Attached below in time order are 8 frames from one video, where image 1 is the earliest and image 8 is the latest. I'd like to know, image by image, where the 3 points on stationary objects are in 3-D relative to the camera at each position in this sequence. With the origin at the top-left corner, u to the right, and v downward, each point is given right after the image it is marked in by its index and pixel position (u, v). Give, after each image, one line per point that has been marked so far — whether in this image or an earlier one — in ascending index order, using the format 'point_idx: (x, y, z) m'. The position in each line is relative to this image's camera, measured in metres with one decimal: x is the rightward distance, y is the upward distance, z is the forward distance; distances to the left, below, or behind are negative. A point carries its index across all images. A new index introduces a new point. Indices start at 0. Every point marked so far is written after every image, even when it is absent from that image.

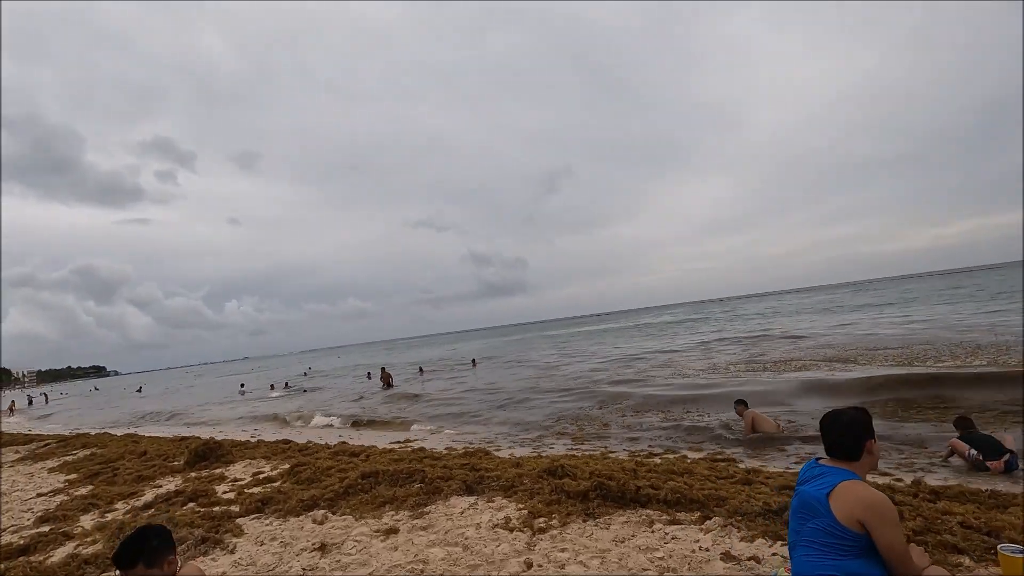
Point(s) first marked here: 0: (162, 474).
0: (-6.5, -3.5, +10.0) m
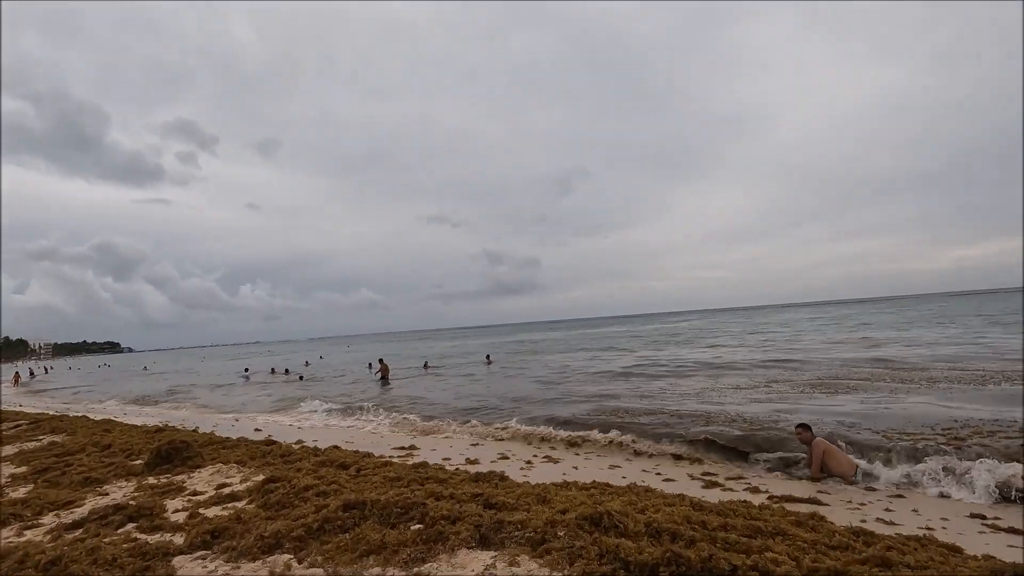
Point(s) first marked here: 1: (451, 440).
0: (-6.2, -3.0, +8.4) m
1: (-1.4, -3.5, +11.7) m
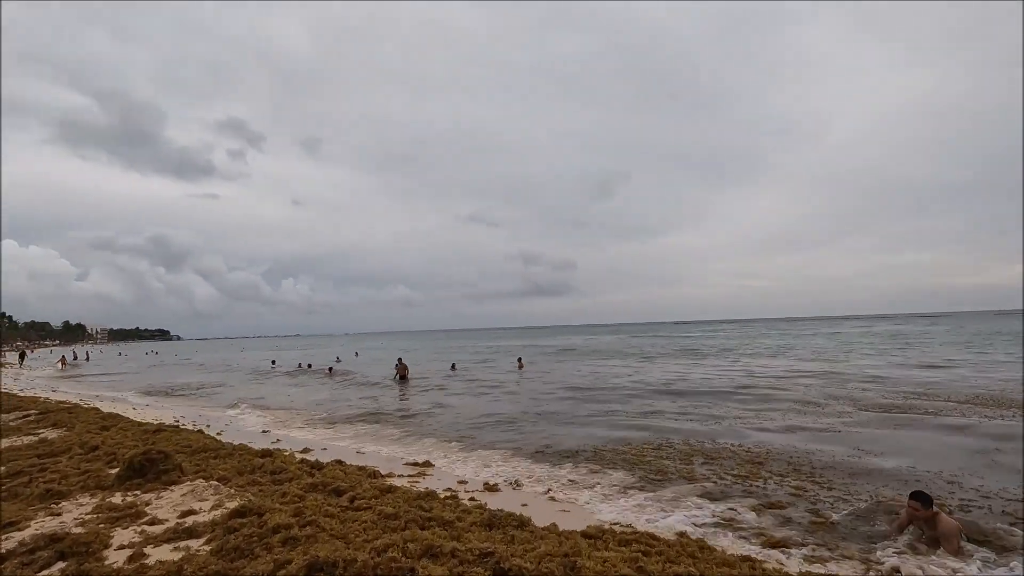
0: (-5.9, -2.8, +7.4) m
1: (-0.9, -3.5, +10.3) m
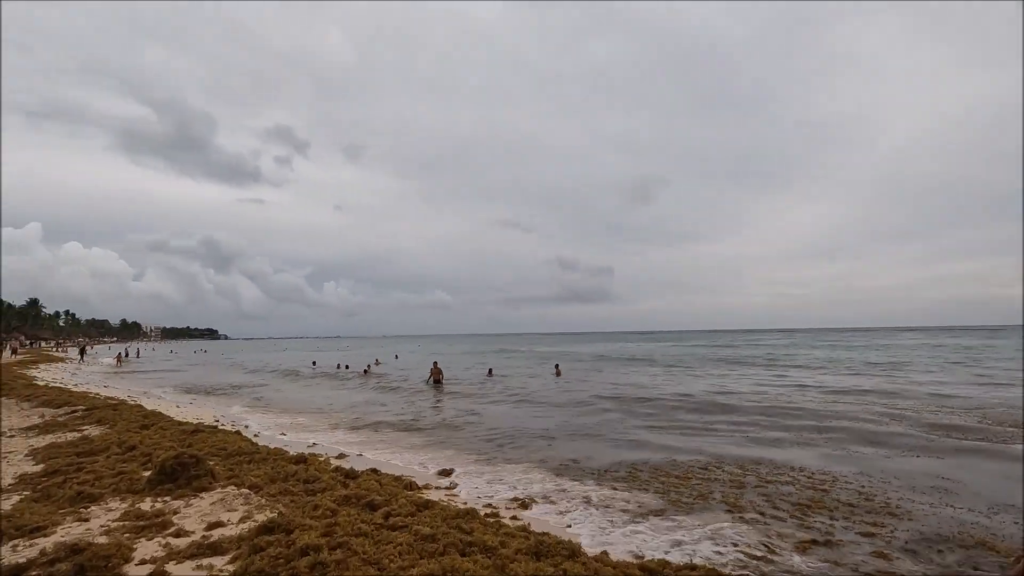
0: (-5.3, -2.7, +7.1) m
1: (-0.1, -3.5, +9.8) m
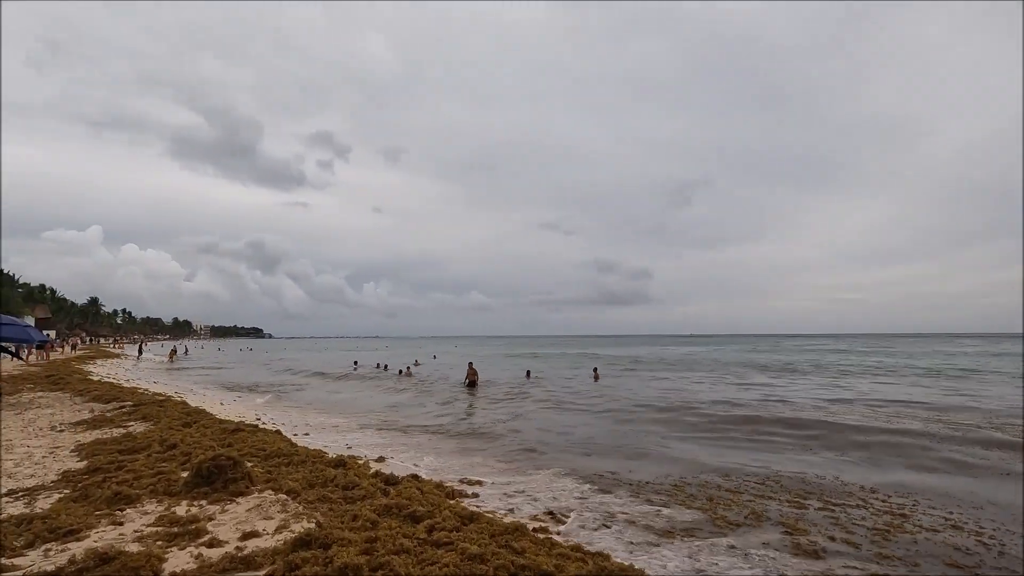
0: (-4.7, -2.7, +6.9) m
1: (+0.7, -3.5, +9.2) m
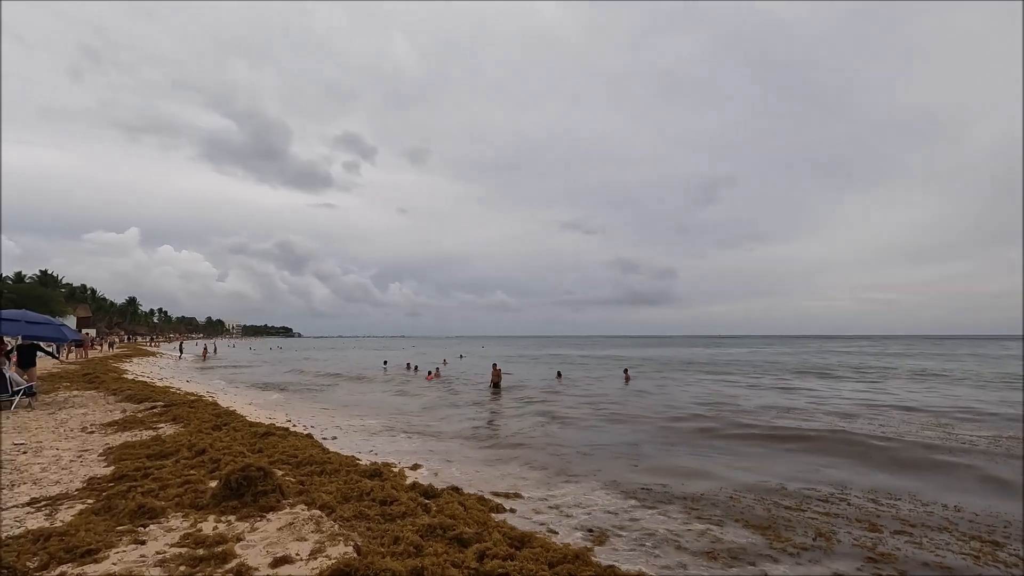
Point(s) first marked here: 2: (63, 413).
0: (-4.0, -2.6, +6.4) m
1: (+1.5, -3.4, +8.4) m
2: (-12.1, -3.4, +14.3) m
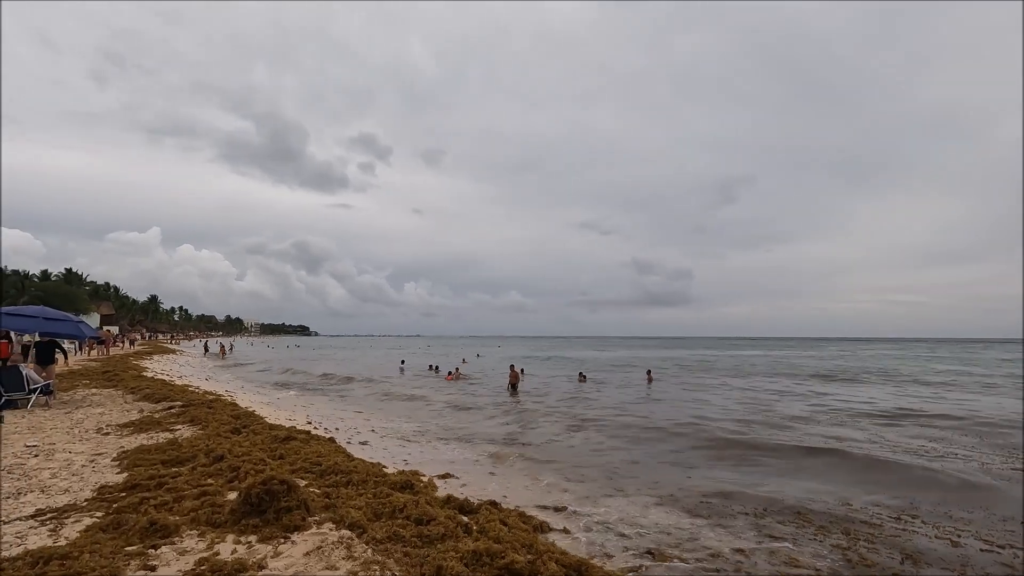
0: (-3.4, -2.5, +5.7) m
1: (+2.1, -3.4, +7.6) m
2: (-11.3, -3.2, +13.9) m
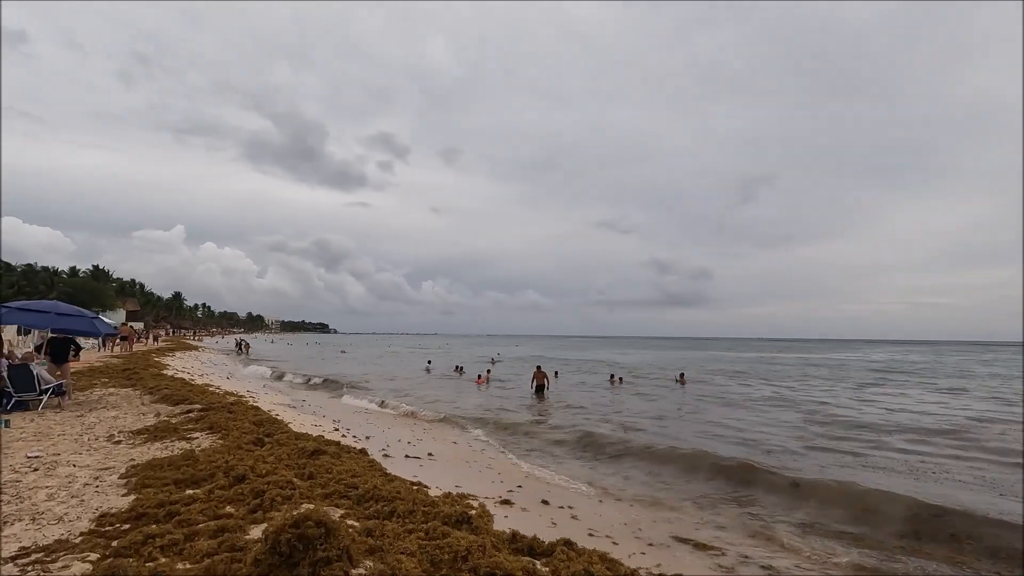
0: (-2.6, -2.4, +4.5) m
1: (+3.0, -3.3, +6.2) m
2: (-10.2, -3.1, +12.9) m
